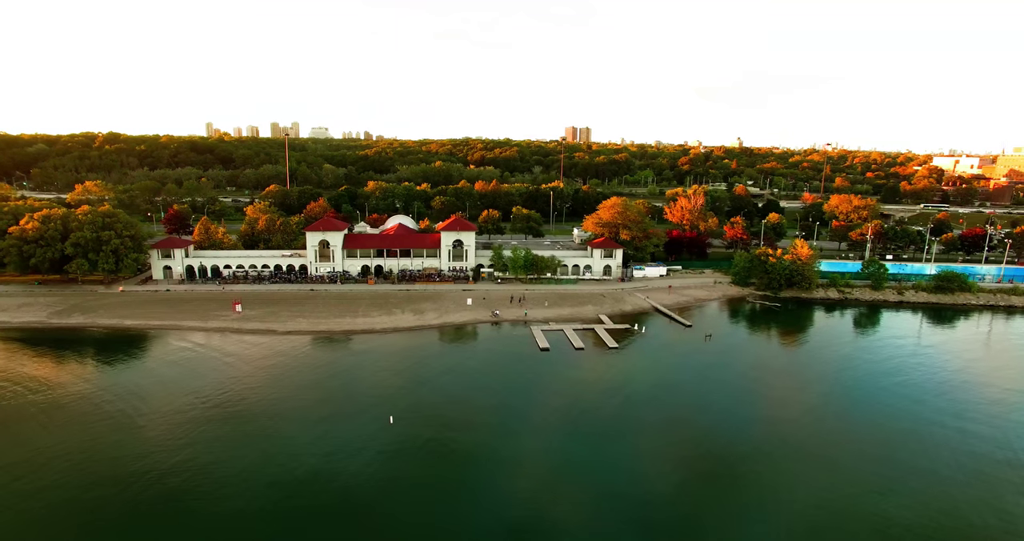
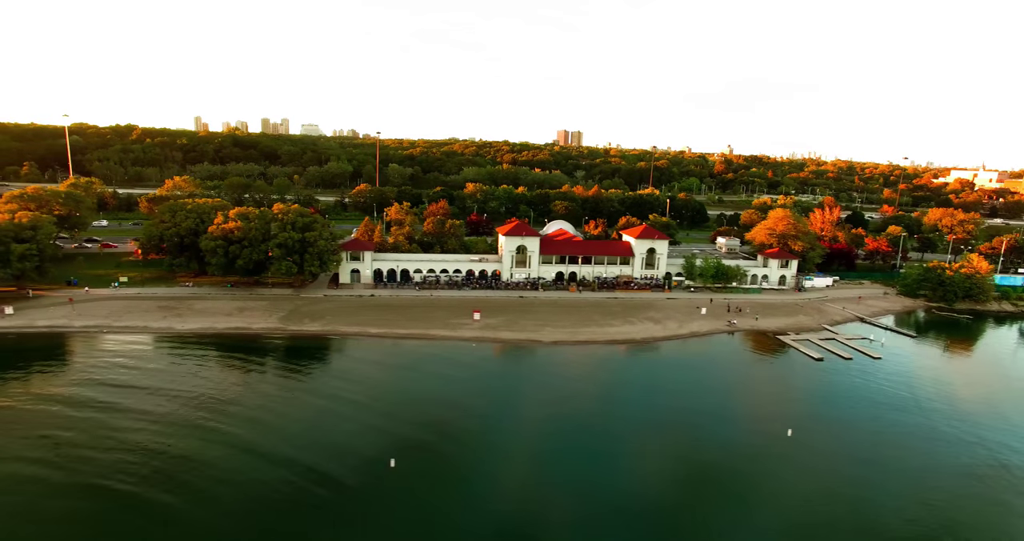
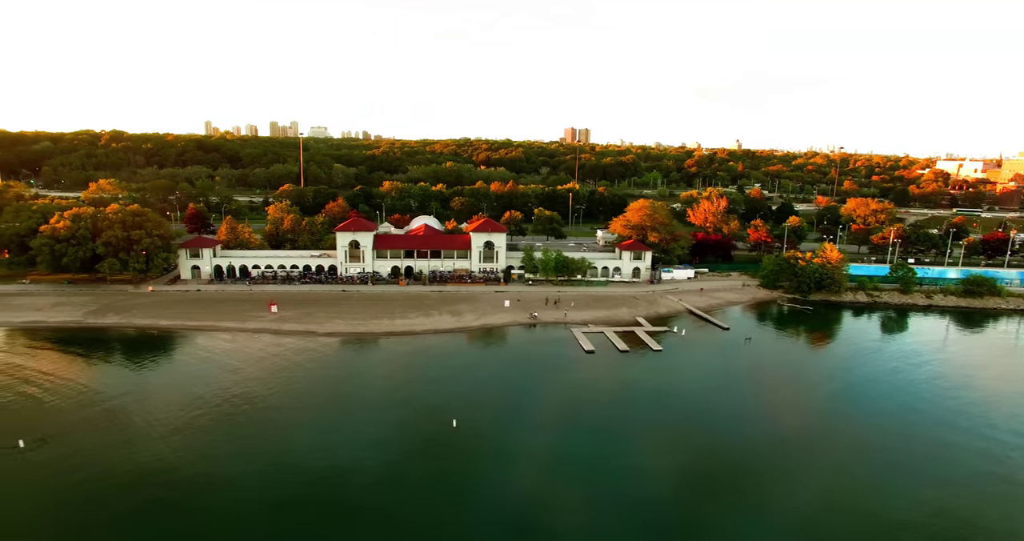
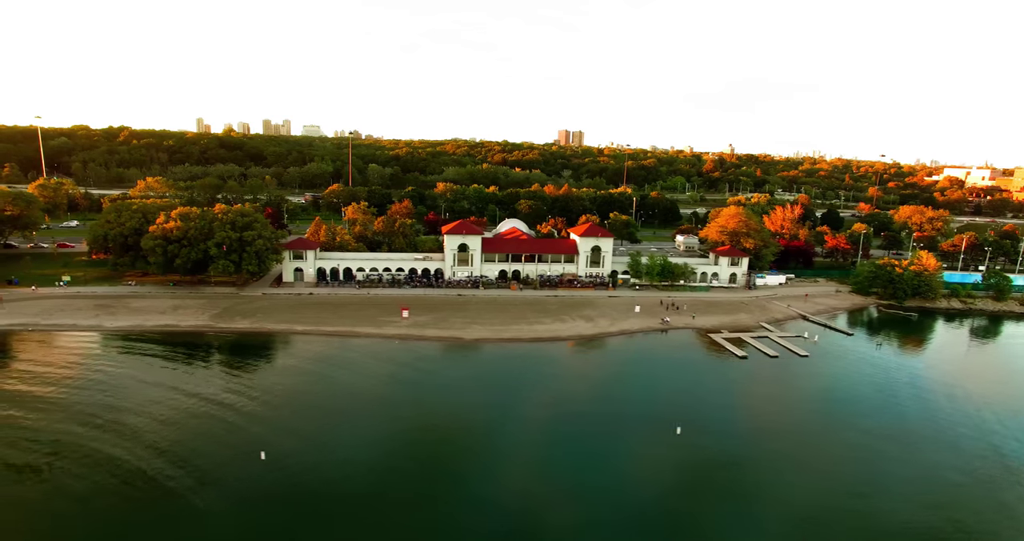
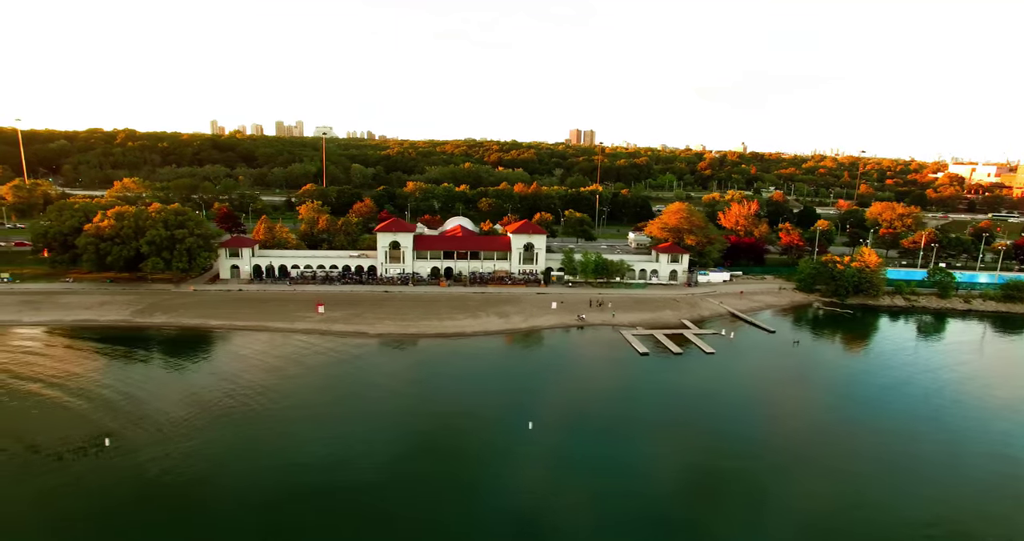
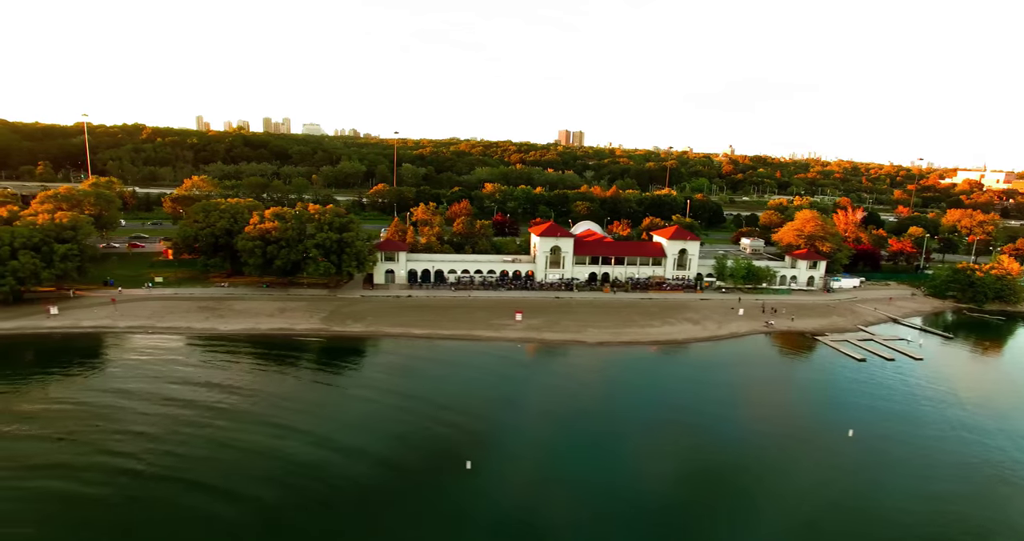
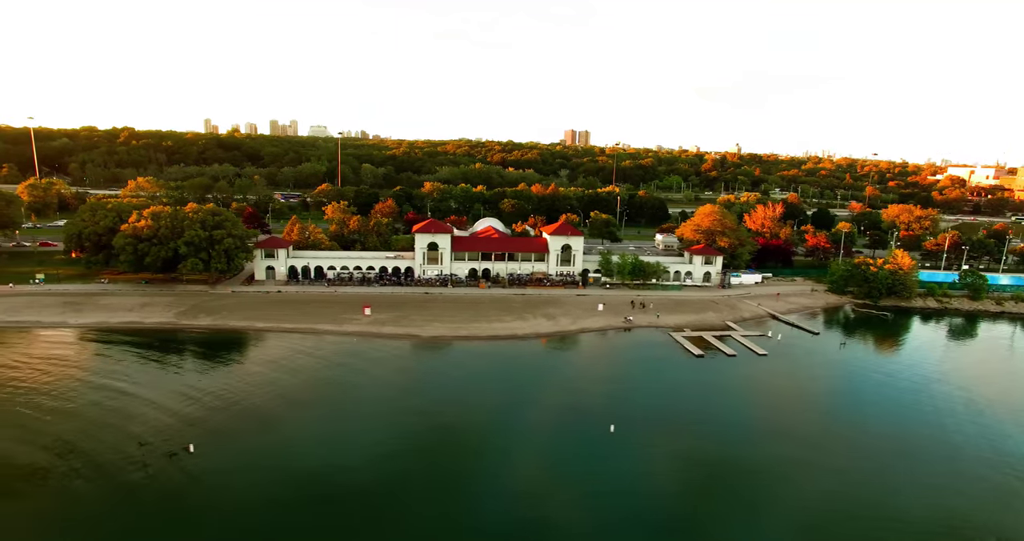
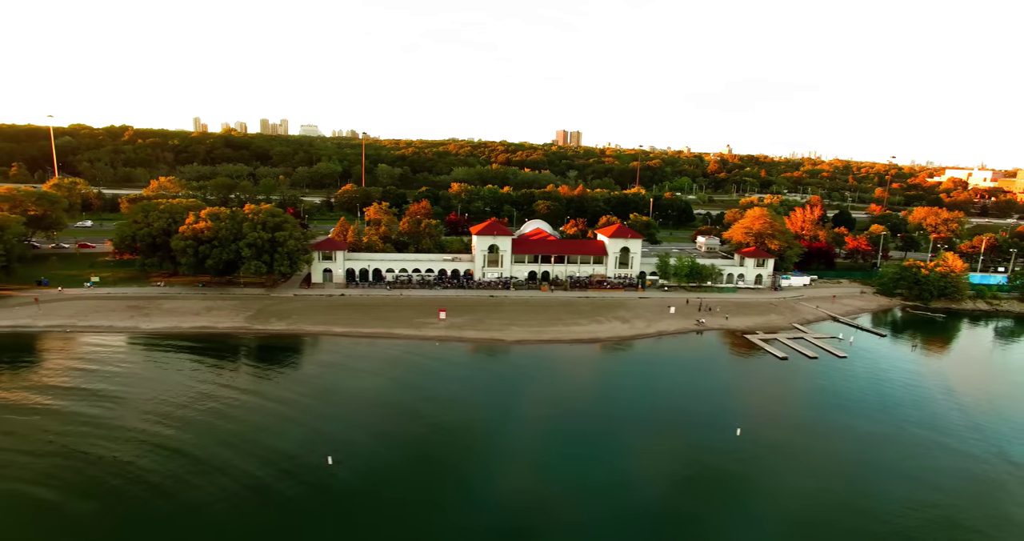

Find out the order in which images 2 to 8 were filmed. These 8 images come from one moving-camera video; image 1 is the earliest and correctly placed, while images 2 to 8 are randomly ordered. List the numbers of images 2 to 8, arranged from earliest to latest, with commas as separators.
3, 5, 7, 4, 8, 2, 6
